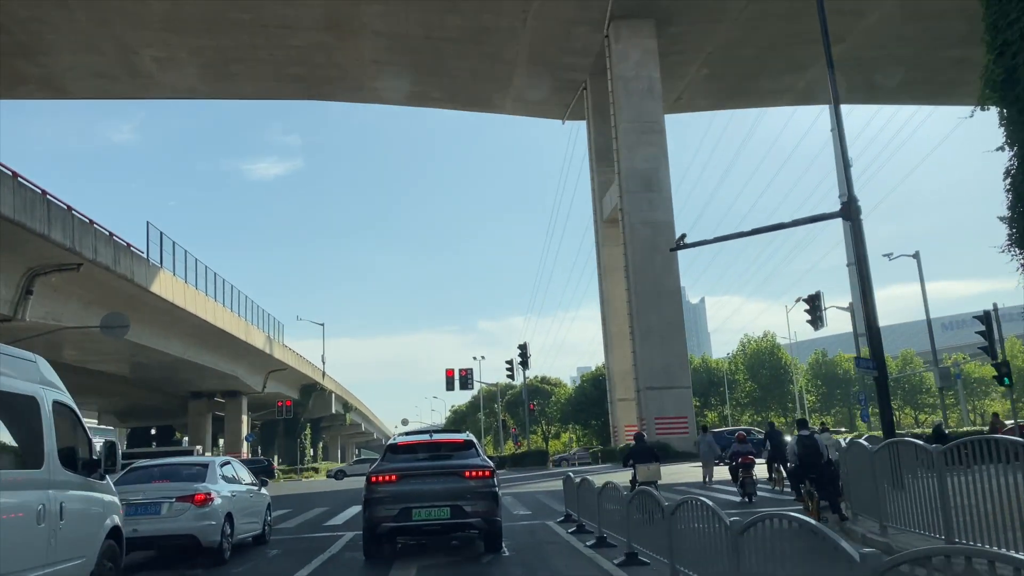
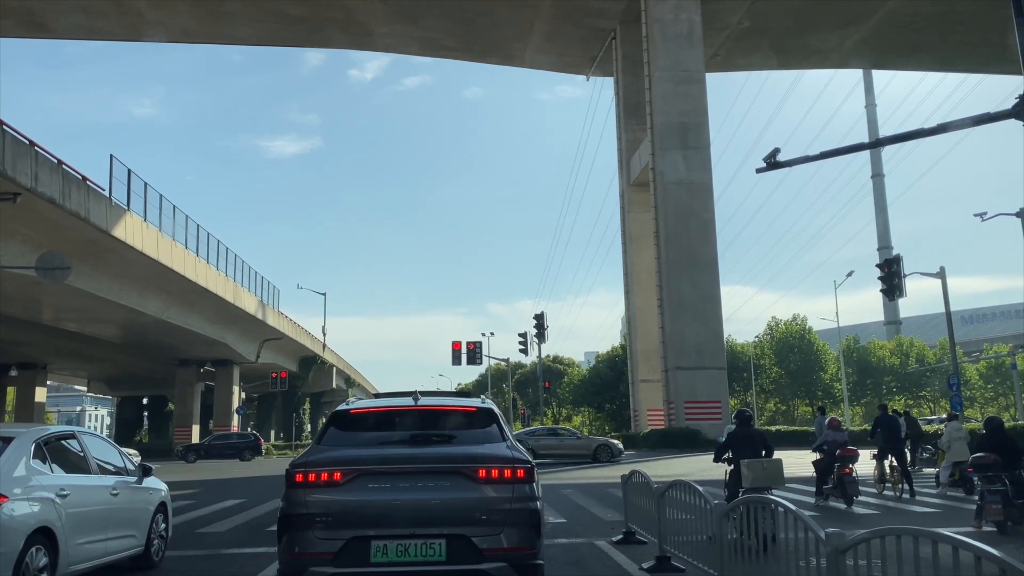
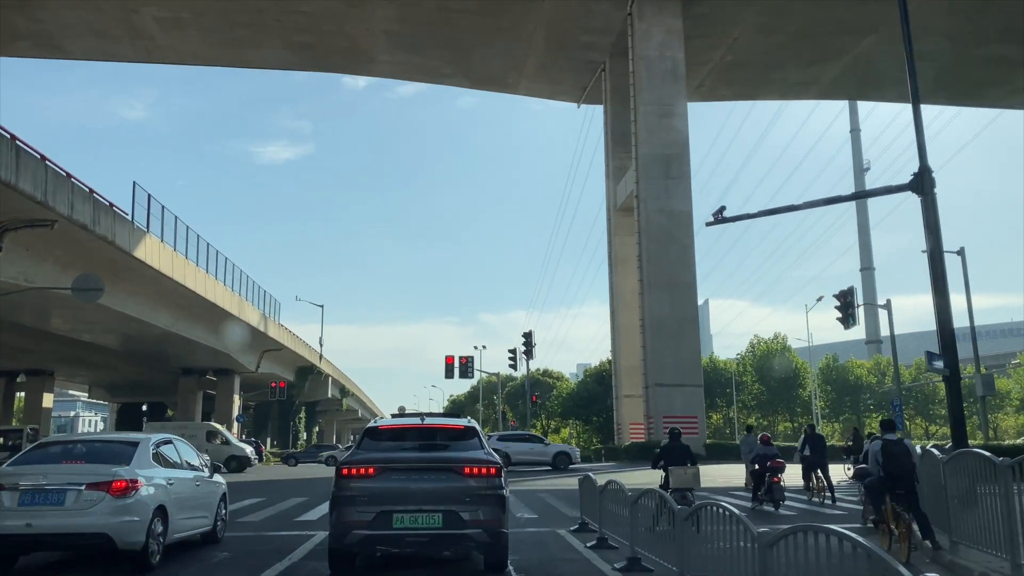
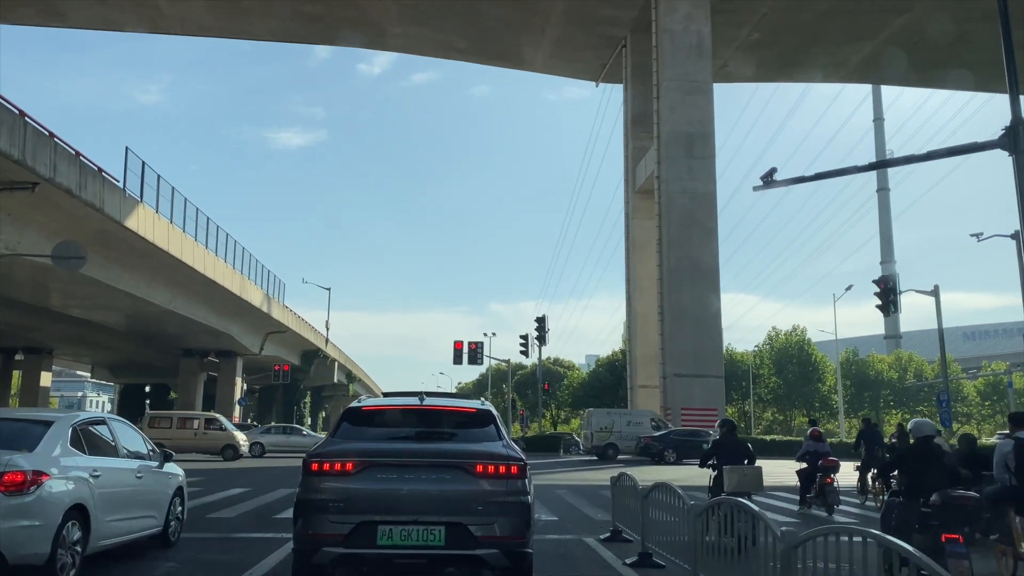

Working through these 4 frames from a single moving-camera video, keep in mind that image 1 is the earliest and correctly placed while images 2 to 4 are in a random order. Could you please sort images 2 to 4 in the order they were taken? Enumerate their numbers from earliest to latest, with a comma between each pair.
3, 4, 2
